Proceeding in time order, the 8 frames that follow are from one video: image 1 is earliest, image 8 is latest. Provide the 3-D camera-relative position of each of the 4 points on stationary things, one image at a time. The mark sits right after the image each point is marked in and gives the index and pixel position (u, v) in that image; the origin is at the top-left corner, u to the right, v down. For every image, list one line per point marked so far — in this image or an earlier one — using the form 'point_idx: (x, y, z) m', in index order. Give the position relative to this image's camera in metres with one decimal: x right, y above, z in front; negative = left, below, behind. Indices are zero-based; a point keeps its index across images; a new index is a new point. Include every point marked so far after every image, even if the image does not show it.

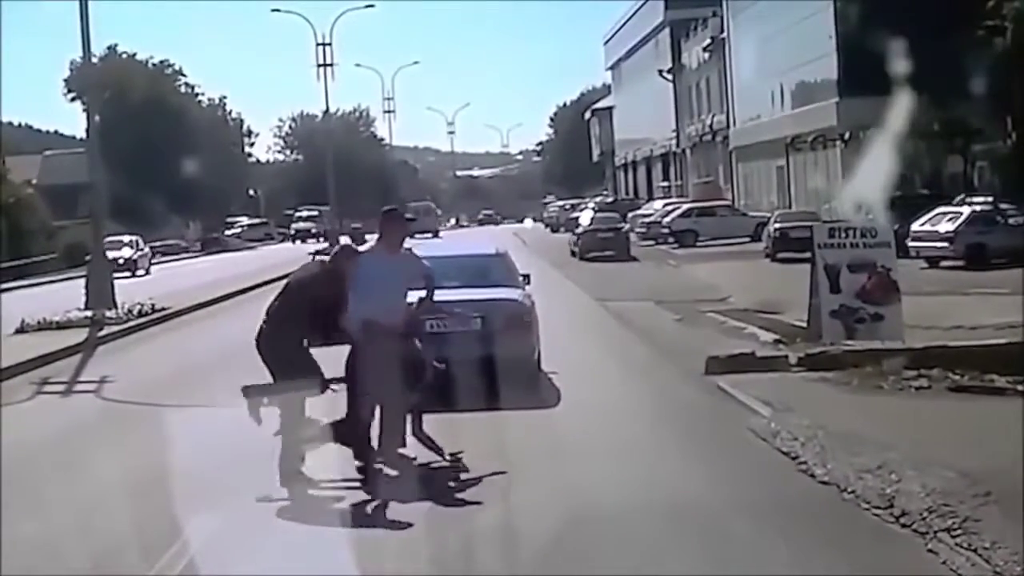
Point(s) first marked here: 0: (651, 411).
0: (+1.2, -1.0, +11.8) m
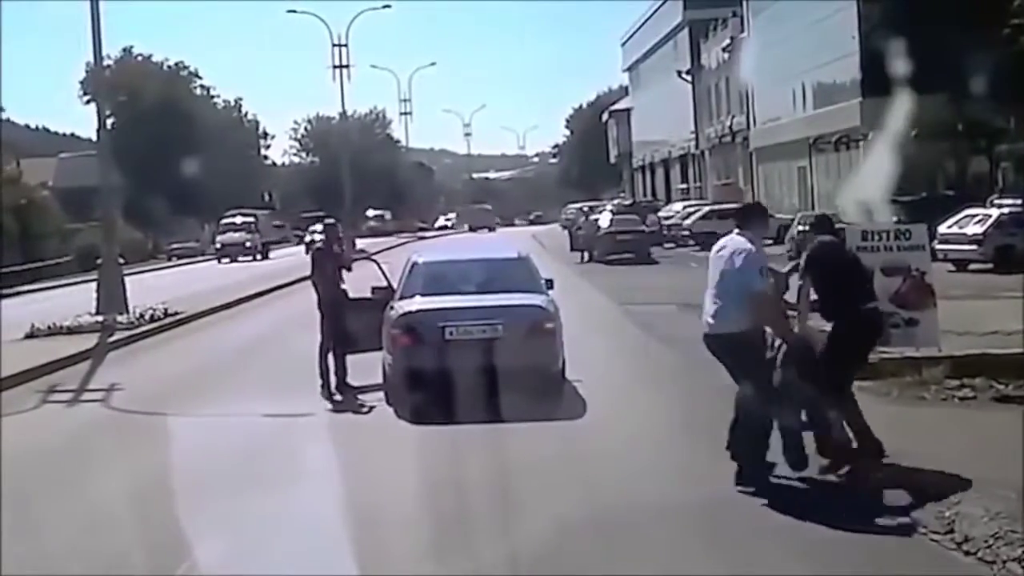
0: (+1.3, -1.0, +11.3) m
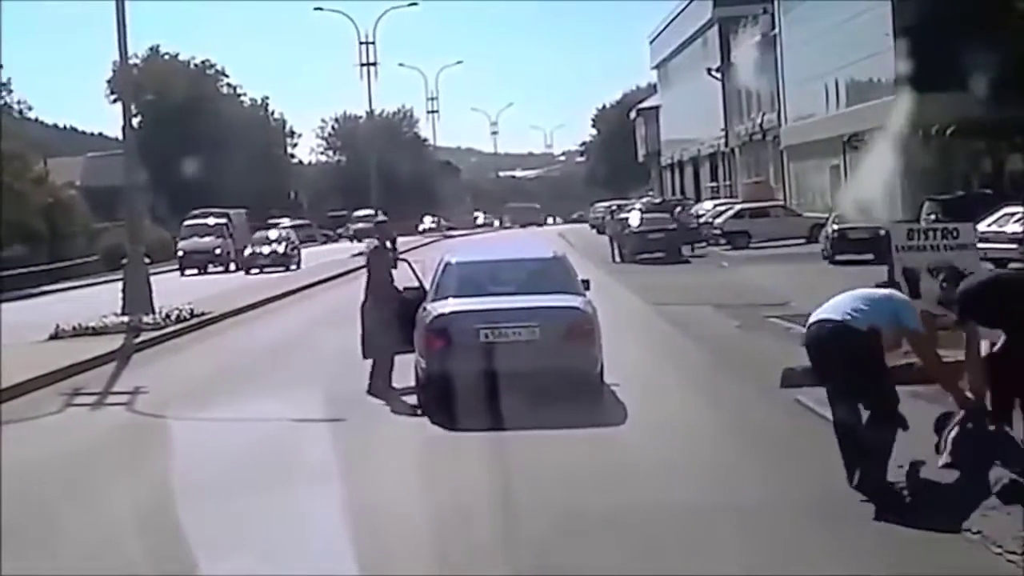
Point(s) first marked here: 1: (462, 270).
0: (+1.6, -1.0, +10.9) m
1: (-0.4, +0.1, +12.0) m
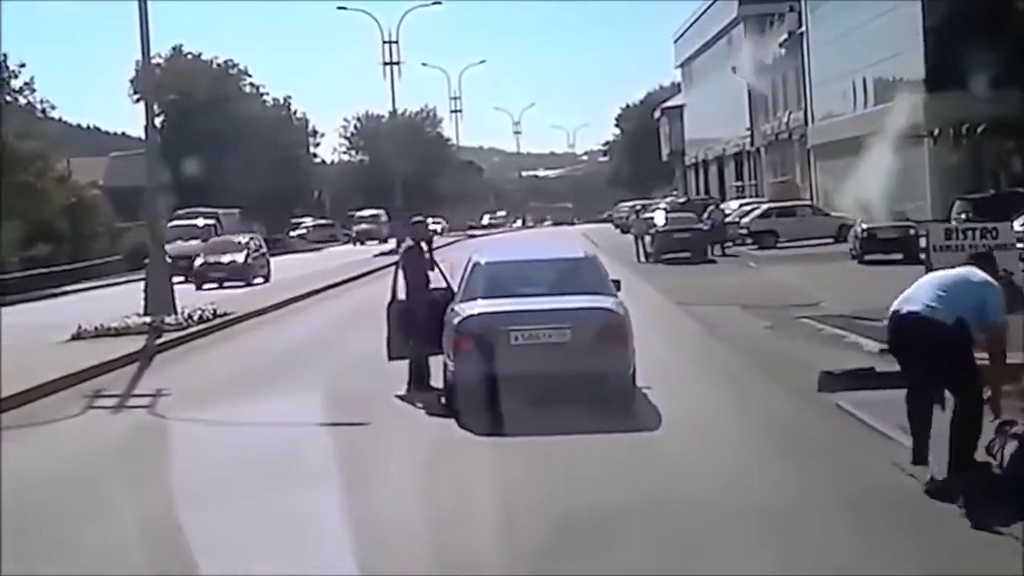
0: (+1.8, -1.0, +10.6) m
1: (-0.2, +0.1, +11.8) m
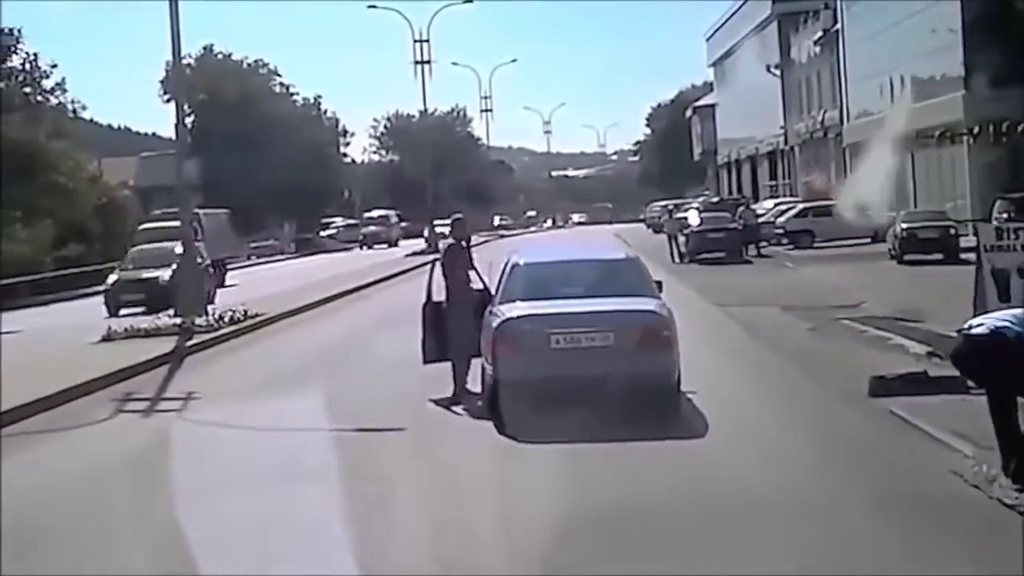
0: (+2.1, -1.0, +10.3) m
1: (+0.2, +0.1, +11.4) m
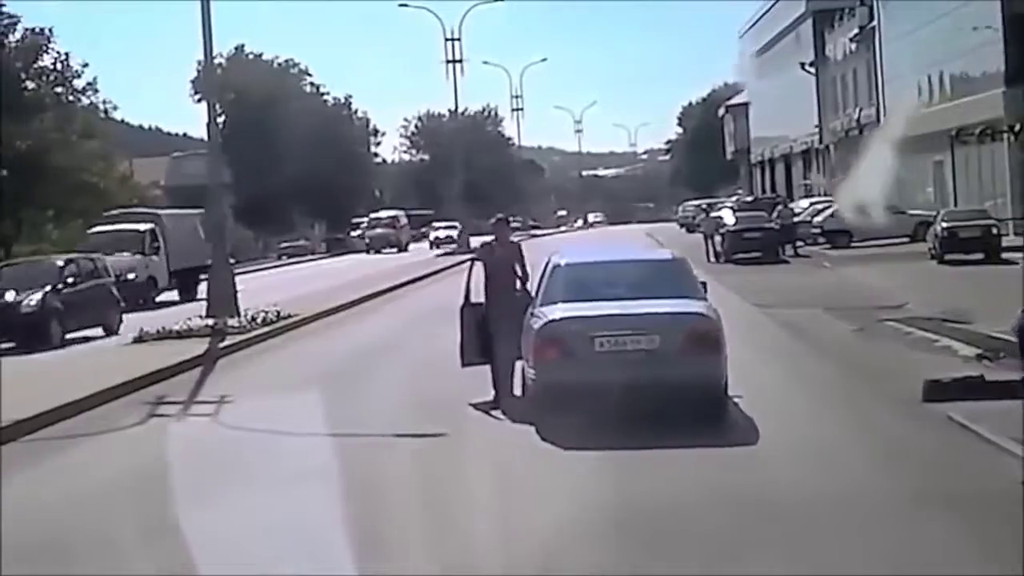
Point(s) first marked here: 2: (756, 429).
0: (+2.4, -1.0, +9.9) m
1: (+0.5, +0.1, +11.1) m
2: (+1.7, -1.0, +10.0) m
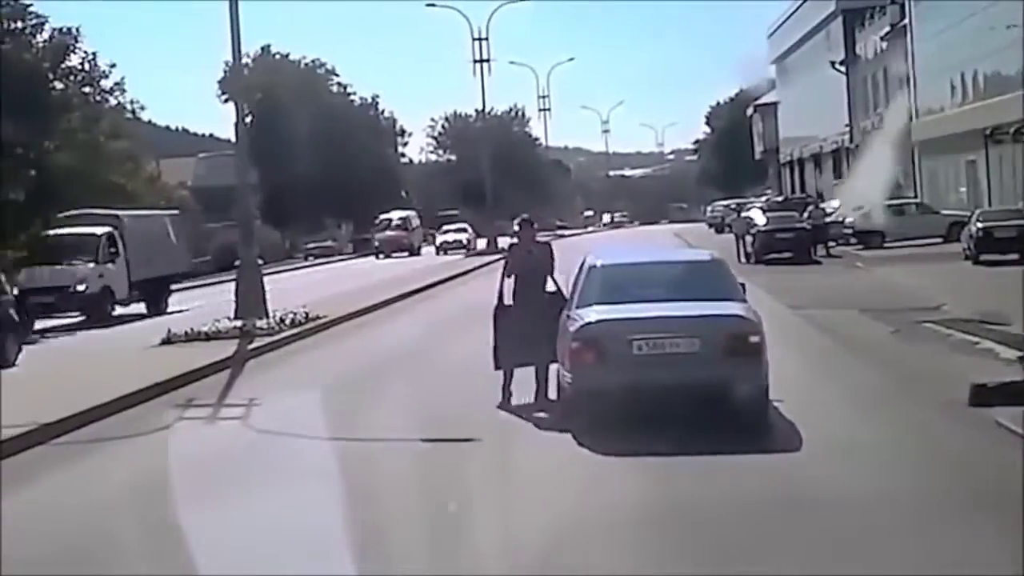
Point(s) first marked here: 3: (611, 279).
0: (+2.7, -1.1, +9.7) m
1: (+0.7, +0.1, +10.9) m
2: (+1.9, -1.0, +9.8) m
3: (+0.7, +0.1, +10.9) m
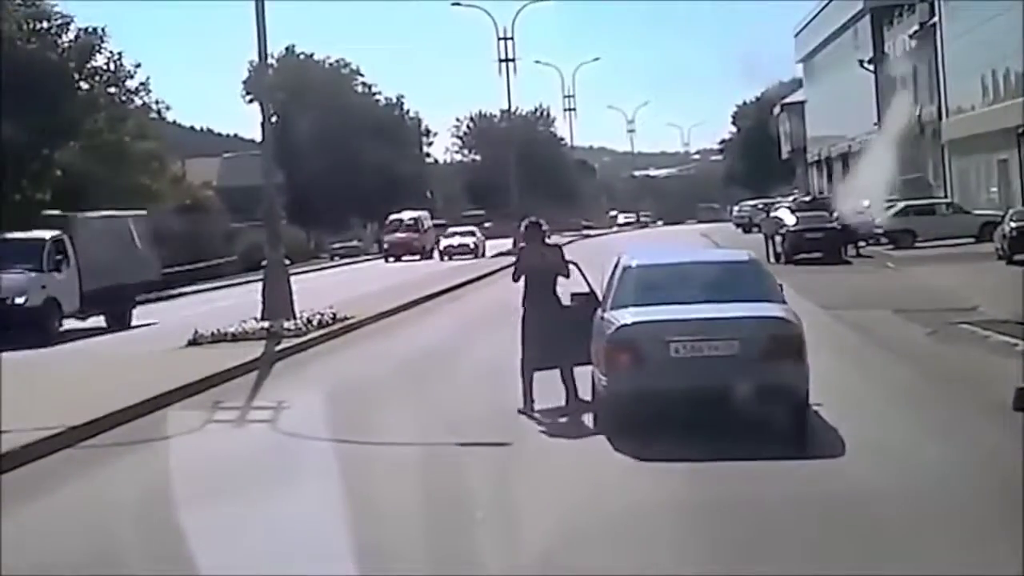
0: (+2.9, -1.1, +9.4) m
1: (+1.0, +0.1, +10.7) m
2: (+2.2, -1.0, +9.5) m
3: (+1.0, +0.1, +10.7) m
